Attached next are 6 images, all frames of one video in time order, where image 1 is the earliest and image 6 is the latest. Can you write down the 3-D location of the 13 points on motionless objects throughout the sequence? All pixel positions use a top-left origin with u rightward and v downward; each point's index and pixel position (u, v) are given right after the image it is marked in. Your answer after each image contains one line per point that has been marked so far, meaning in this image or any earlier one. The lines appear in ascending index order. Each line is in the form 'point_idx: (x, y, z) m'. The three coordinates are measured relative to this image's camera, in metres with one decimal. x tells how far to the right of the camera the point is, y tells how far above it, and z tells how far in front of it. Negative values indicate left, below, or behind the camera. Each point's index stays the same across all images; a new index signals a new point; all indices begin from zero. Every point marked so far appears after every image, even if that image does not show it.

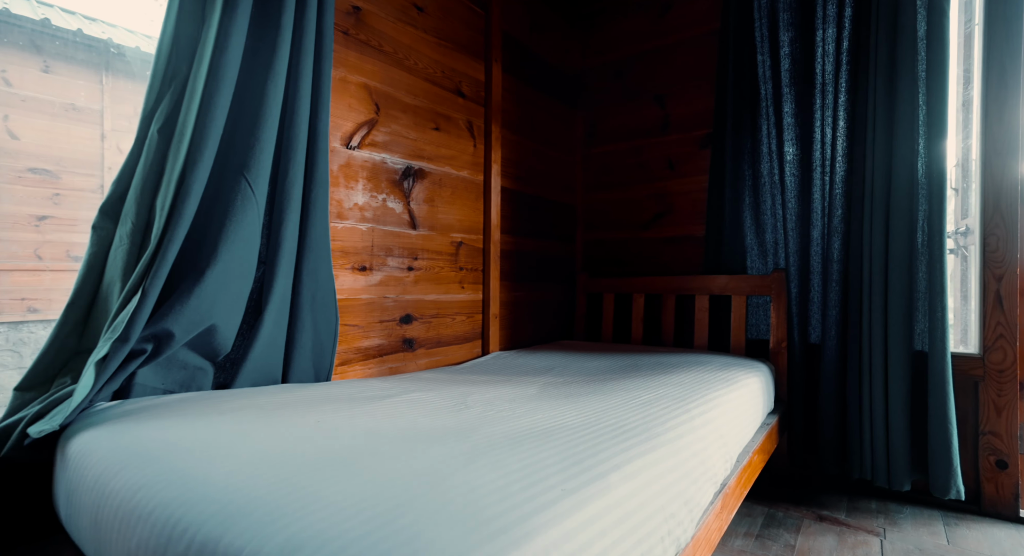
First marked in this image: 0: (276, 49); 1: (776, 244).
0: (-0.5, +0.5, +1.1) m
1: (+1.0, +0.1, +1.9) m
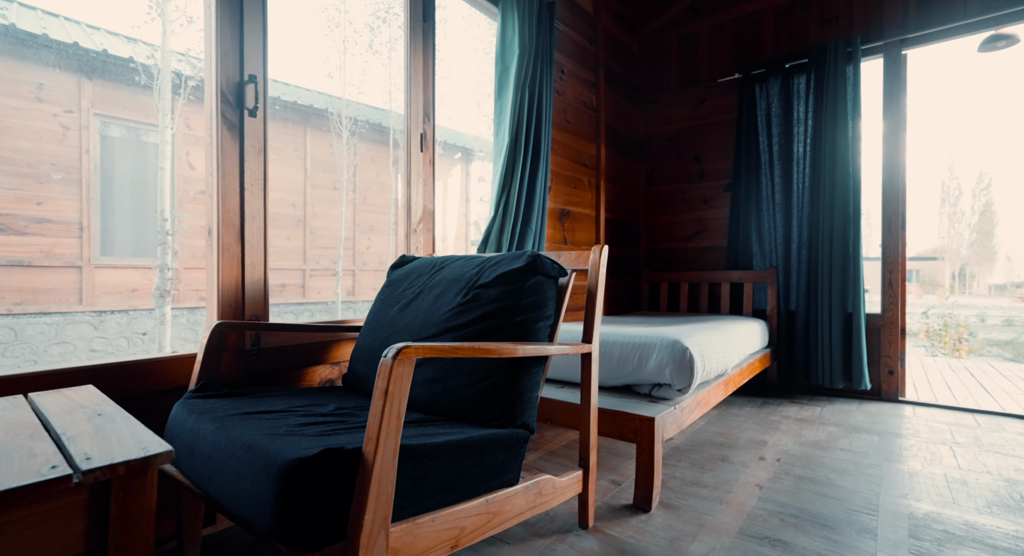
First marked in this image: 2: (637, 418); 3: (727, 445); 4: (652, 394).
0: (+0.1, +0.5, +2.4) m
1: (+1.6, +0.2, +3.2) m
2: (+0.4, -0.4, +1.6) m
3: (+0.9, -0.7, +2.2) m
4: (+0.5, -0.4, +1.8) m
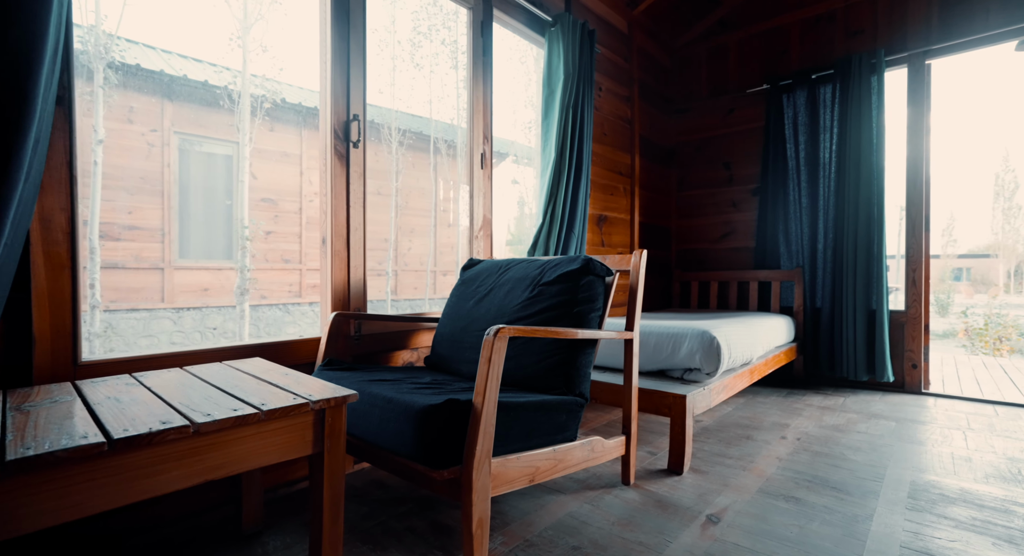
0: (+0.4, +0.5, +2.7) m
1: (+1.9, +0.2, +3.4) m
2: (+0.6, -0.4, +1.9) m
3: (+1.1, -0.7, +2.4) m
4: (+0.7, -0.4, +2.0) m
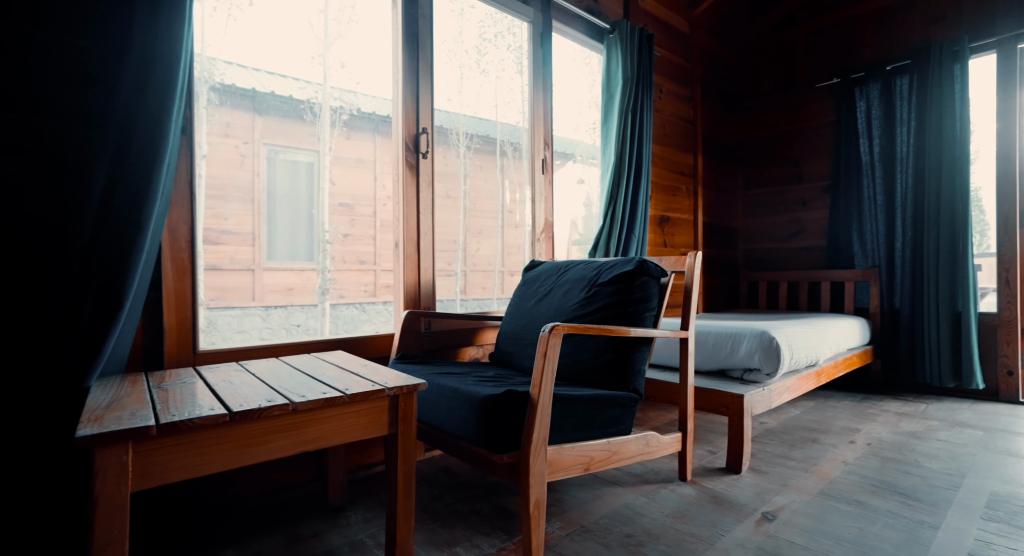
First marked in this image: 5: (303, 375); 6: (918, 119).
0: (+0.7, +0.5, +2.8) m
1: (+2.3, +0.2, +3.3) m
2: (+0.8, -0.4, +1.9) m
3: (+1.4, -0.7, +2.4) m
4: (+0.9, -0.4, +2.0) m
5: (-0.5, -0.2, +1.2) m
6: (+2.5, +1.0, +3.1) m
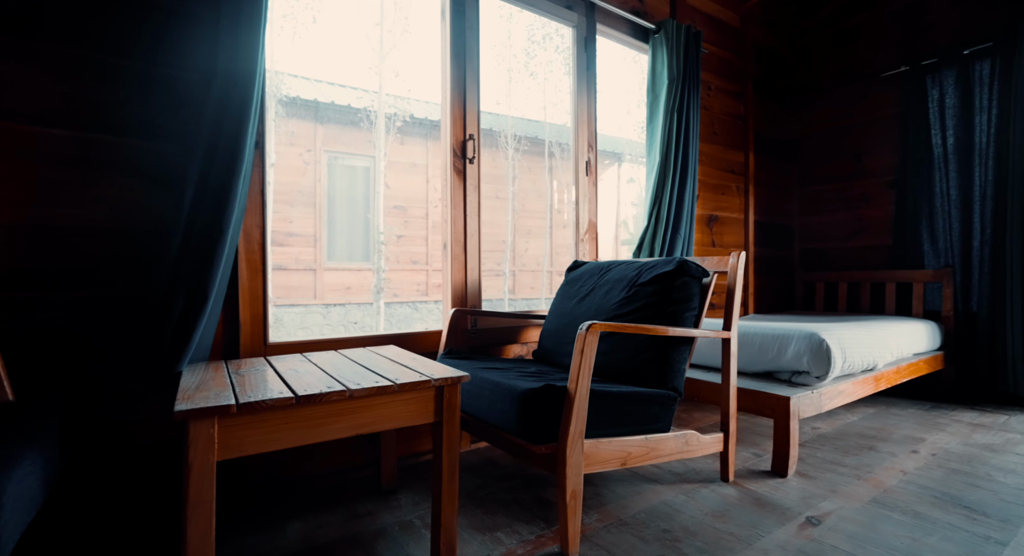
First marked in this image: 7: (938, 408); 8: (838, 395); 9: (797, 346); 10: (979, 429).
0: (+0.9, +0.5, +2.8) m
1: (+2.6, +0.2, +3.1) m
2: (+0.9, -0.4, +1.9) m
3: (+1.6, -0.7, +2.3) m
4: (+1.1, -0.4, +2.0) m
5: (-0.4, -0.2, +1.3) m
6: (+2.7, +1.0, +2.9) m
7: (+2.3, -0.7, +2.8) m
8: (+1.3, -0.5, +2.0) m
9: (+1.1, -0.3, +2.0) m
10: (+2.2, -0.7, +2.4) m
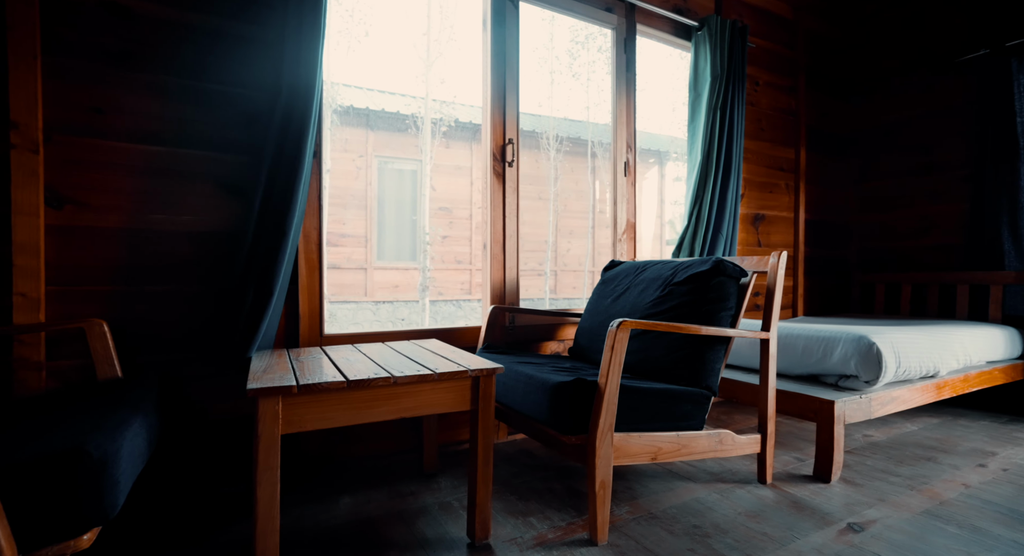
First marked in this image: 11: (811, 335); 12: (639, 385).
0: (+1.2, +0.5, +2.7) m
1: (+2.9, +0.2, +2.9) m
2: (+1.1, -0.4, +1.8) m
3: (+1.8, -0.7, +2.2) m
4: (+1.2, -0.4, +2.0) m
5: (-0.3, -0.2, +1.4) m
6: (+3.0, +1.0, +2.7) m
7: (+2.5, -0.7, +2.6) m
8: (+1.4, -0.5, +2.0) m
9: (+1.2, -0.3, +1.9) m
10: (+2.4, -0.7, +2.3) m
11: (+1.2, -0.2, +2.0) m
12: (+0.4, -0.3, +1.5) m
